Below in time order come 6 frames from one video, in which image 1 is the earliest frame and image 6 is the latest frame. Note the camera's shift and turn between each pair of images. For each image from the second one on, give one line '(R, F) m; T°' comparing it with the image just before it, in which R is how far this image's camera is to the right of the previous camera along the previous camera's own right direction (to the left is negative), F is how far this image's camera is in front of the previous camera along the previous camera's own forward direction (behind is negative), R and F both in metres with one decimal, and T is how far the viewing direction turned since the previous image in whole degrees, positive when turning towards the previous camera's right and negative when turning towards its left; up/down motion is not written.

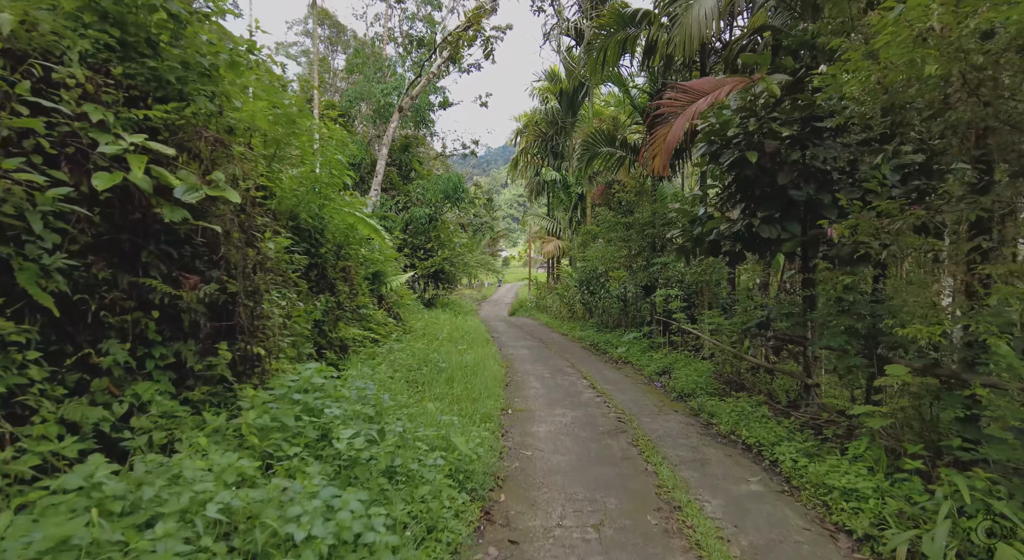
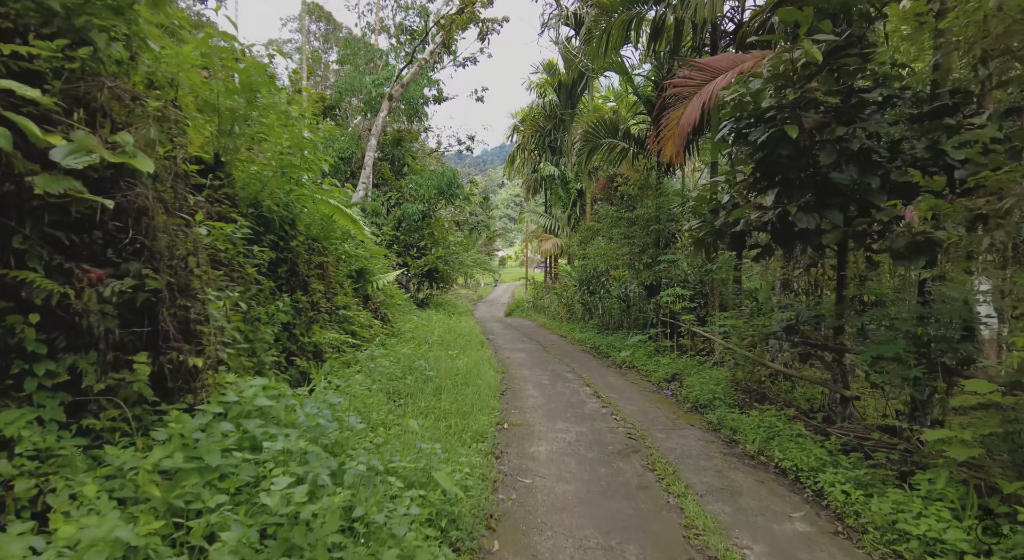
(0.0, +0.6) m; 0°
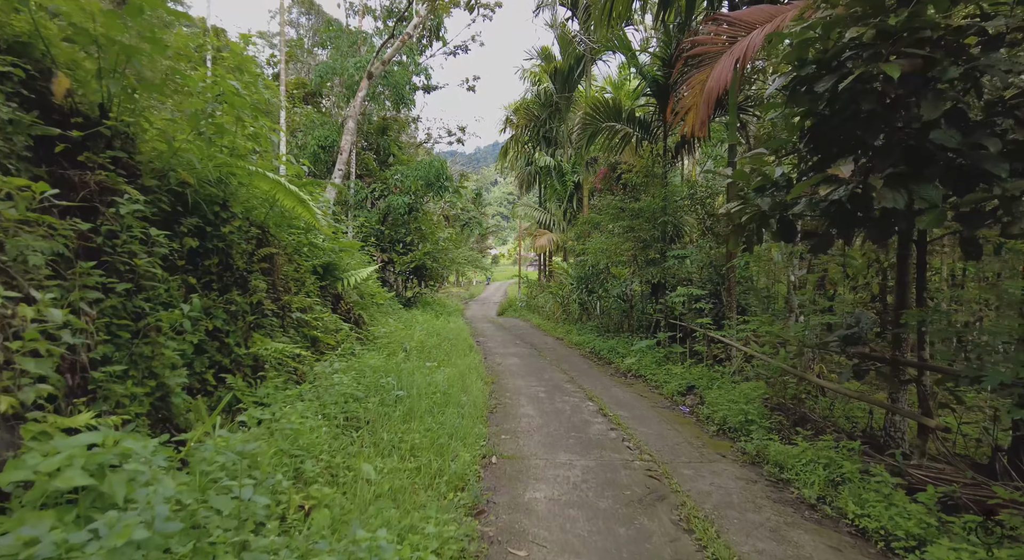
(0.0, +1.0) m; +1°
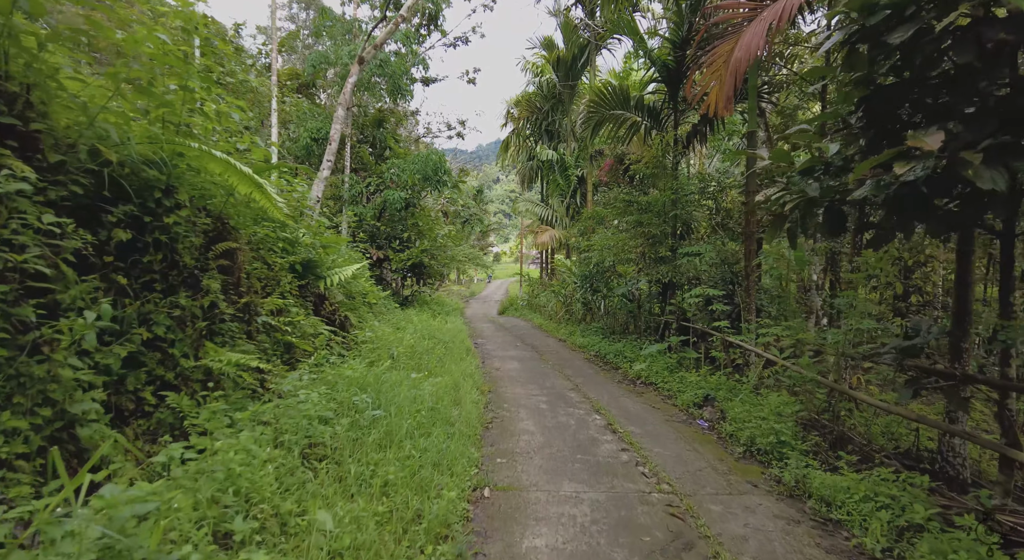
(0.0, +0.6) m; 0°
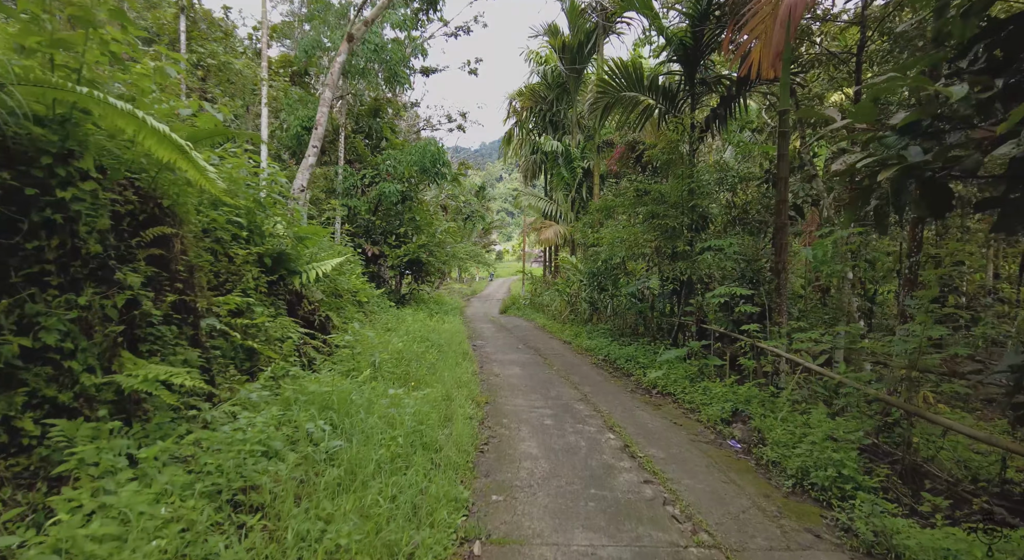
(0.0, +0.7) m; 0°
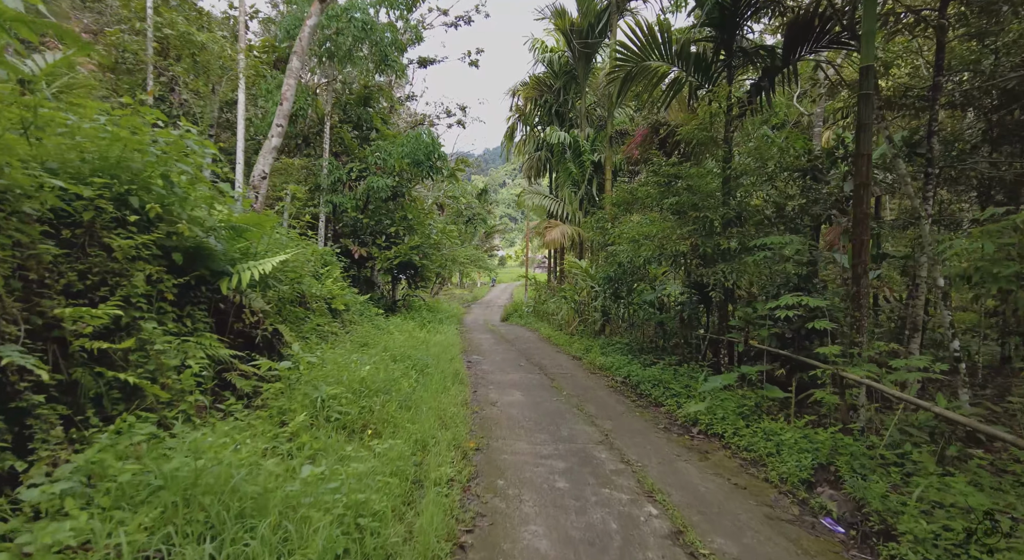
(0.0, +1.4) m; 0°
